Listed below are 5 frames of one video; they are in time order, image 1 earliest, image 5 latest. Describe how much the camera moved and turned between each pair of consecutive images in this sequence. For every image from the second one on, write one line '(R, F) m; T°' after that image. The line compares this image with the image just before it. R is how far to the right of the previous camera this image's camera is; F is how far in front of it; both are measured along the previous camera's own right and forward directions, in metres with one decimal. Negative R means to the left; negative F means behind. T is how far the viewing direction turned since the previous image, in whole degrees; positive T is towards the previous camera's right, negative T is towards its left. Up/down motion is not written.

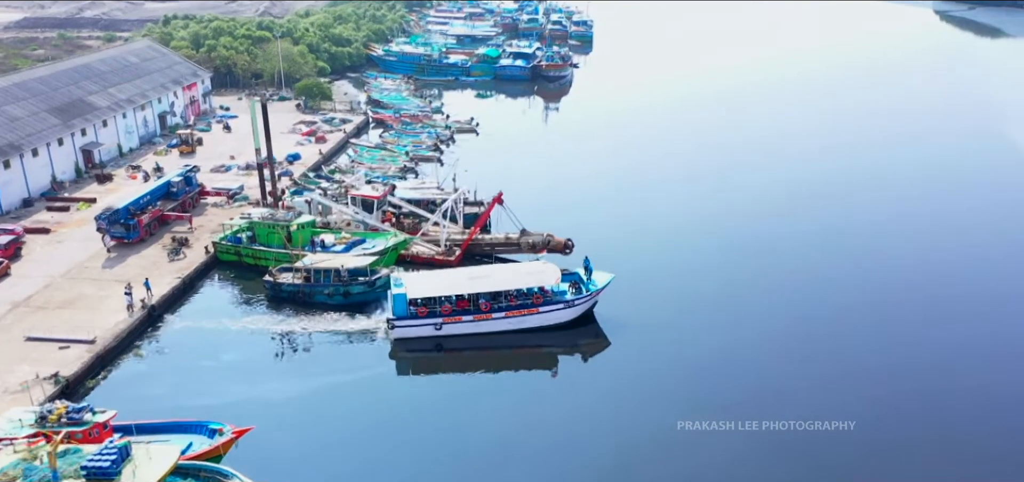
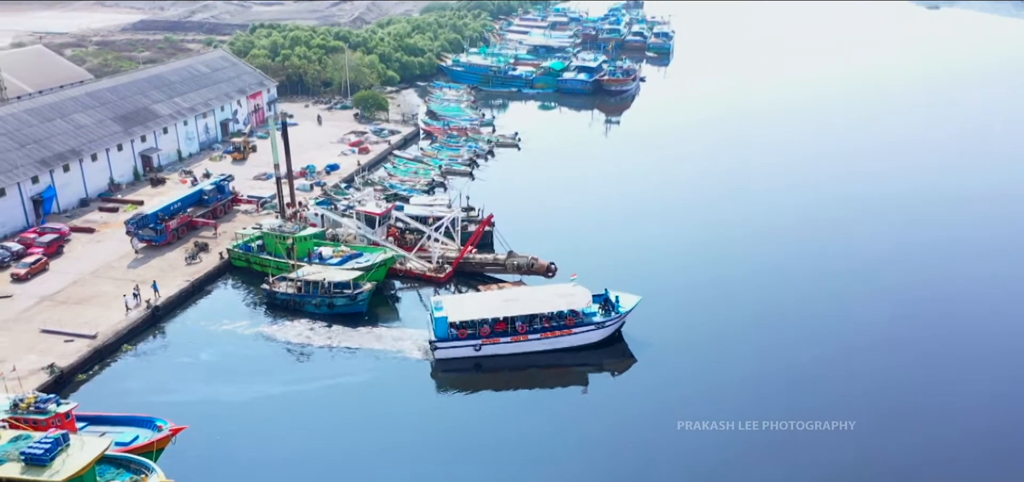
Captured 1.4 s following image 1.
(+3.3, -0.8) m; -7°
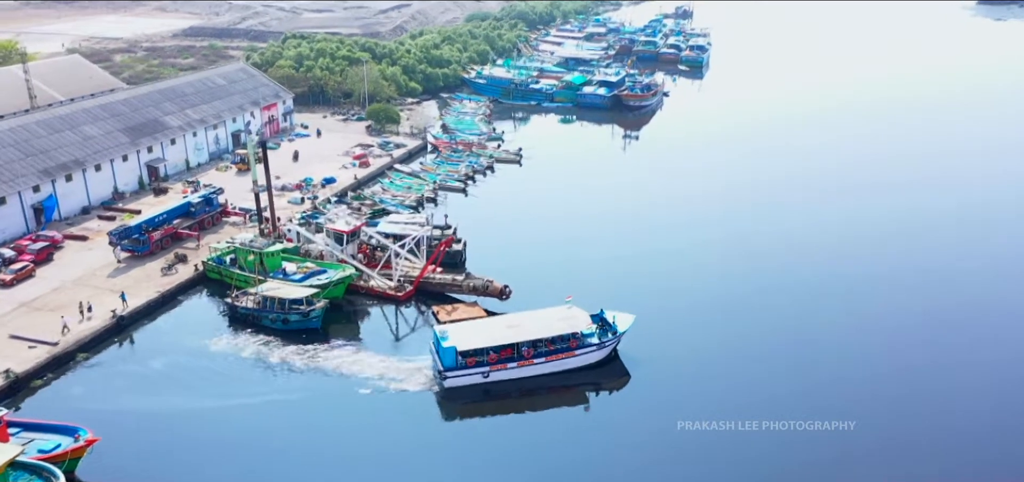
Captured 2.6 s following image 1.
(+3.0, -0.4) m; -4°
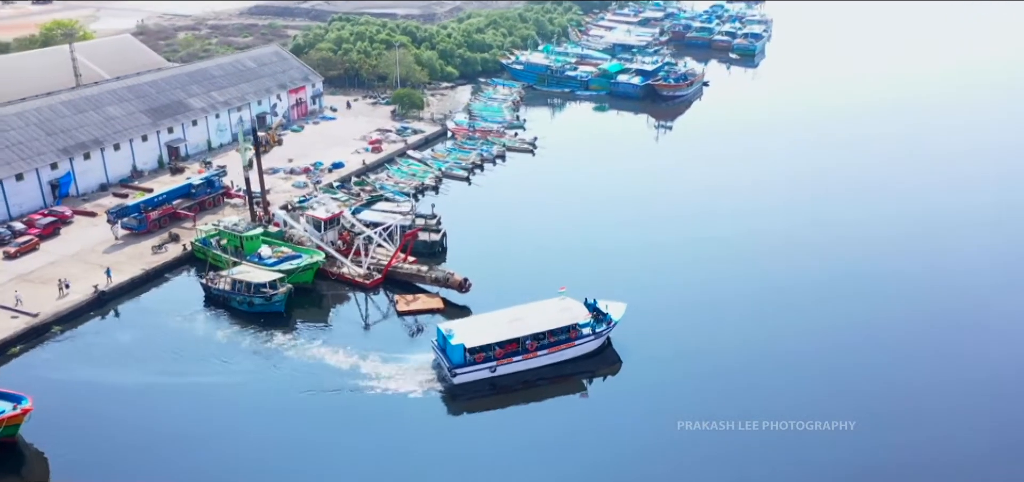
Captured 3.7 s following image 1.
(+3.5, -0.3) m; -5°
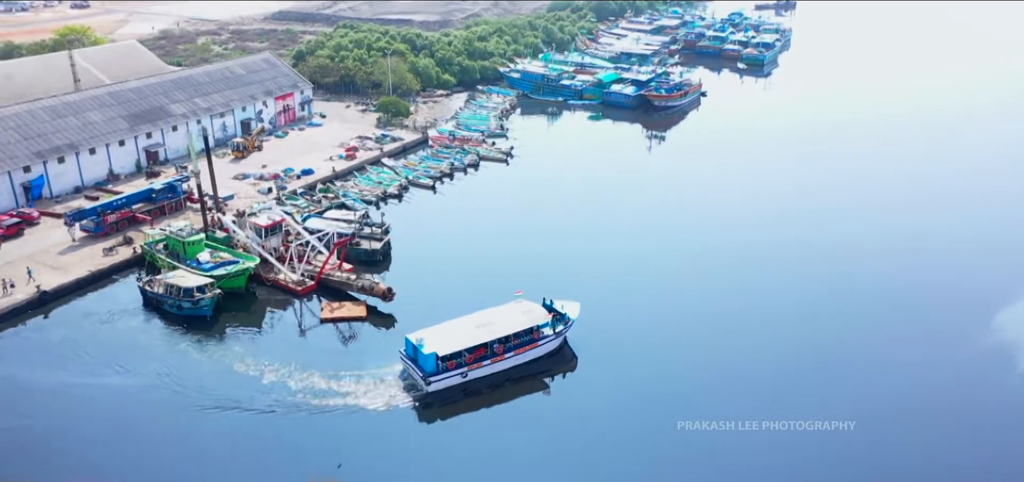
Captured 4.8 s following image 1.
(+3.7, -0.4) m; -3°
